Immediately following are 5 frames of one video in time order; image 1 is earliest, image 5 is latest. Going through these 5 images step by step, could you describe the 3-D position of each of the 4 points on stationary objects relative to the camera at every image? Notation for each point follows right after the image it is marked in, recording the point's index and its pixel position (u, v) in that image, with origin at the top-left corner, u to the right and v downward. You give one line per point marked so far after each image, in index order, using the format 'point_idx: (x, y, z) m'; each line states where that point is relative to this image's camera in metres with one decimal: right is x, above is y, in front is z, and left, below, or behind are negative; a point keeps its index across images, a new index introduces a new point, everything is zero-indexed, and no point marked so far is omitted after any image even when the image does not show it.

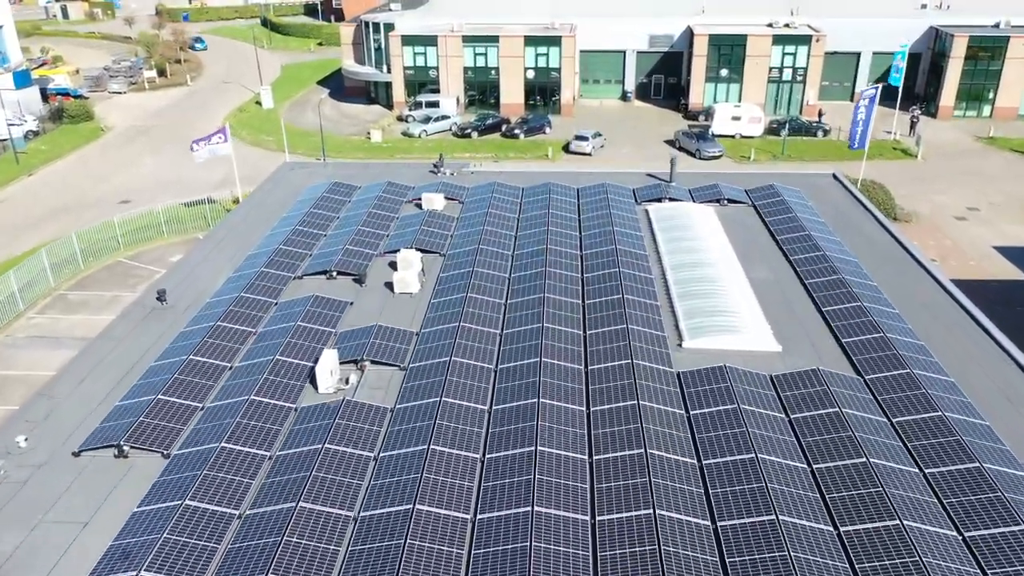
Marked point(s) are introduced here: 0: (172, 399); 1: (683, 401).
0: (-6.1, -2.0, +17.7) m
1: (+3.1, -2.1, +18.0) m
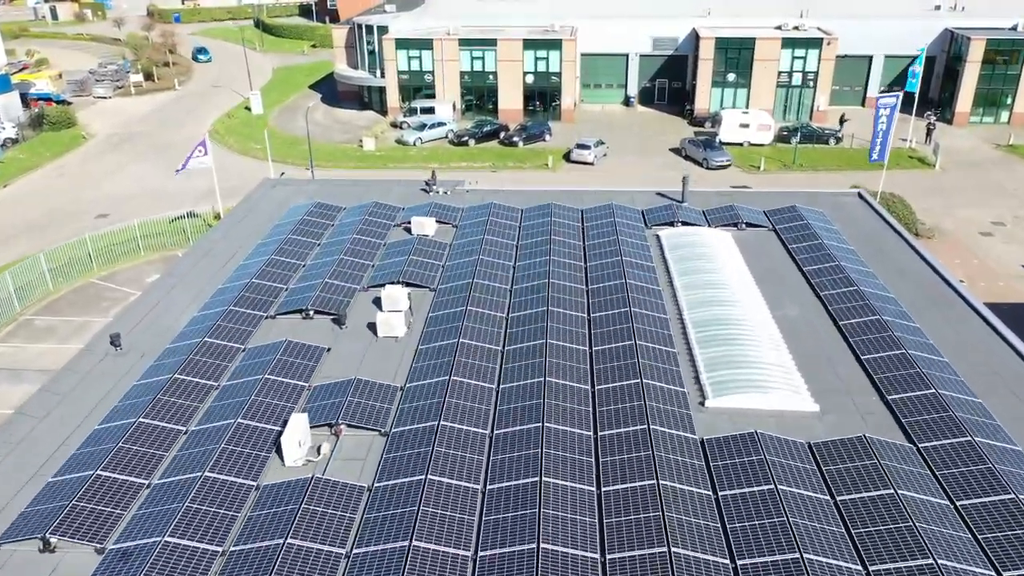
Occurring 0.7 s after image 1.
0: (-6.2, -2.9, +15.2) m
1: (+3.1, -3.0, +15.5) m
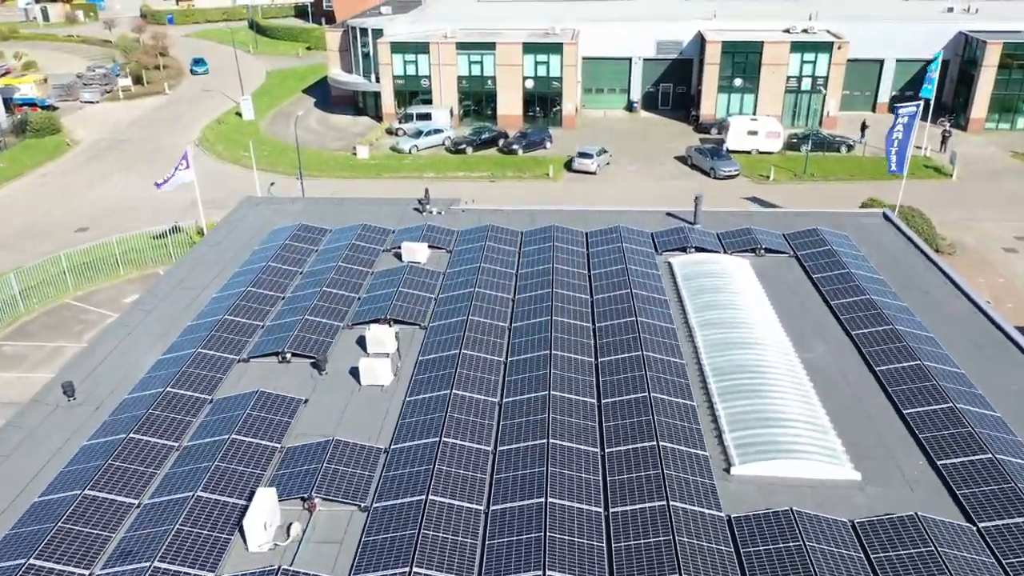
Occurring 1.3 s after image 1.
0: (-6.2, -3.7, +13.2) m
1: (+3.1, -3.8, +13.4) m
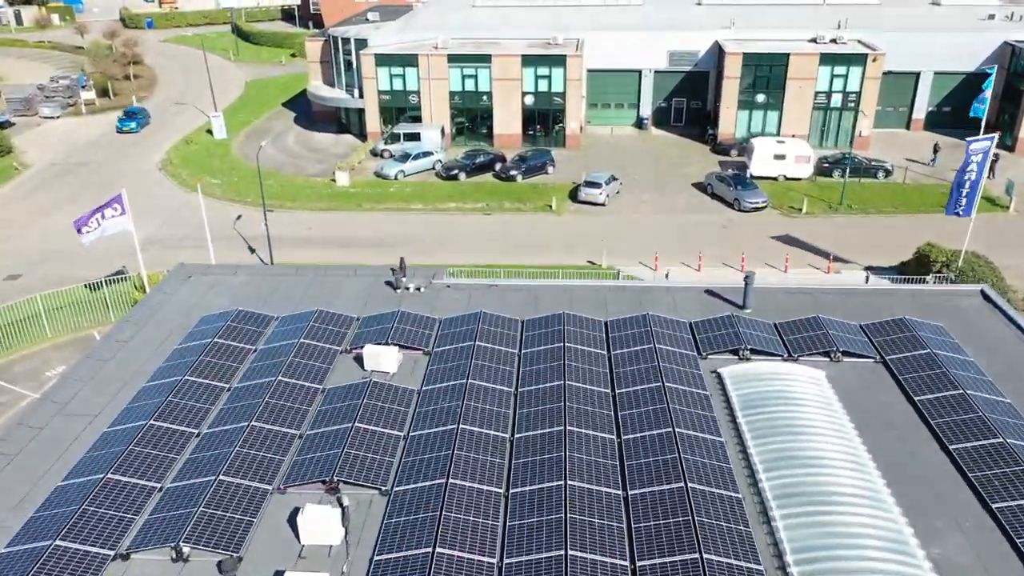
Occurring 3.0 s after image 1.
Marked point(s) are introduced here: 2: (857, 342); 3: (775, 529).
0: (-6.2, -5.8, +7.4) m
1: (+3.1, -5.9, +7.6) m
2: (+6.6, -1.0, +18.9) m
3: (+3.6, -3.3, +13.7) m
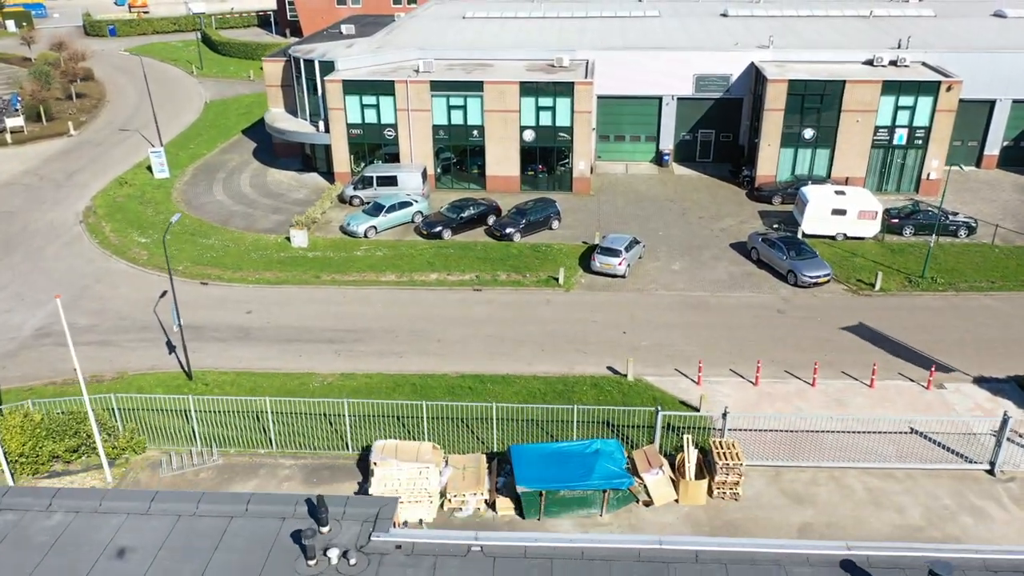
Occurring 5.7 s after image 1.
0: (-6.2, -9.3, -1.9) m
1: (+3.1, -9.4, -1.6) m
2: (+6.6, -4.5, +9.7) m
3: (+3.6, -6.8, +4.5) m
